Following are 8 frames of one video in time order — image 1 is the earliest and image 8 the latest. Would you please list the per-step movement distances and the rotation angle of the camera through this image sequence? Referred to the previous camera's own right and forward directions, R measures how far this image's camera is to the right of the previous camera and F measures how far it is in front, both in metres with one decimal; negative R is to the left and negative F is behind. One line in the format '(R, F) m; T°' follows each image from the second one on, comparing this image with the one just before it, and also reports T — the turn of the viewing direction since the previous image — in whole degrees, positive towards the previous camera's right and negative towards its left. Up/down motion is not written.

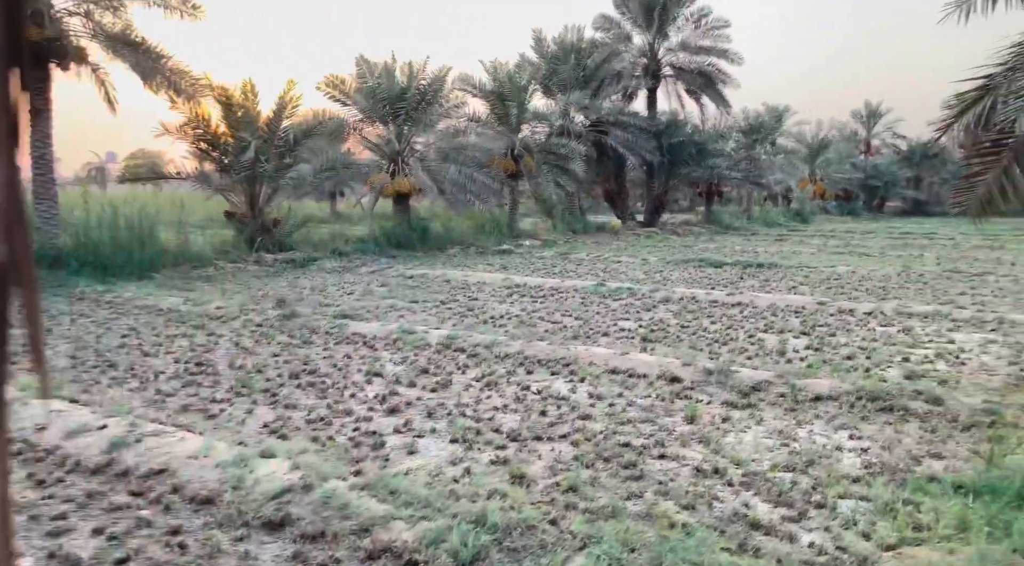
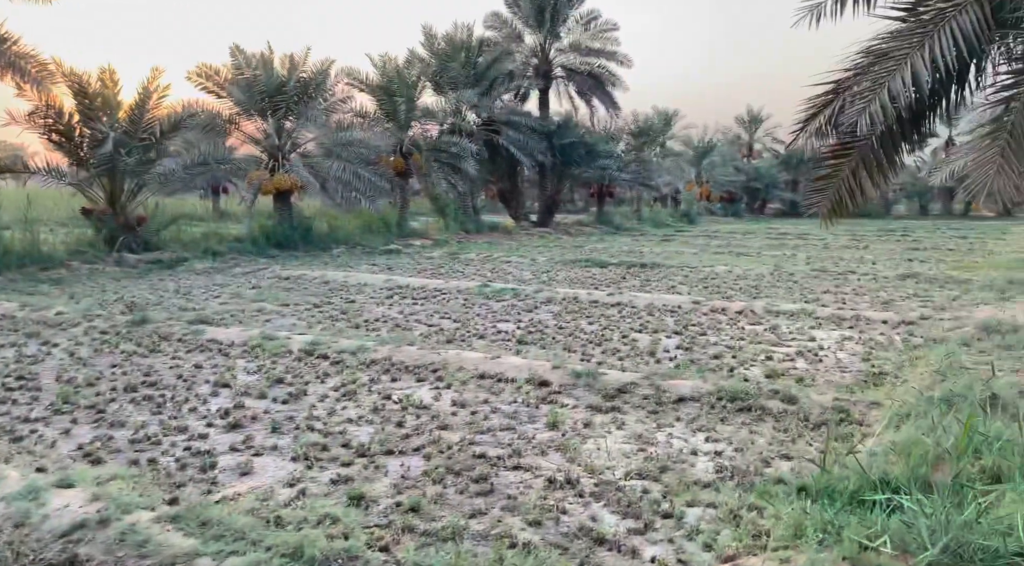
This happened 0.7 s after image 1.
(+0.2, +0.1) m; +7°
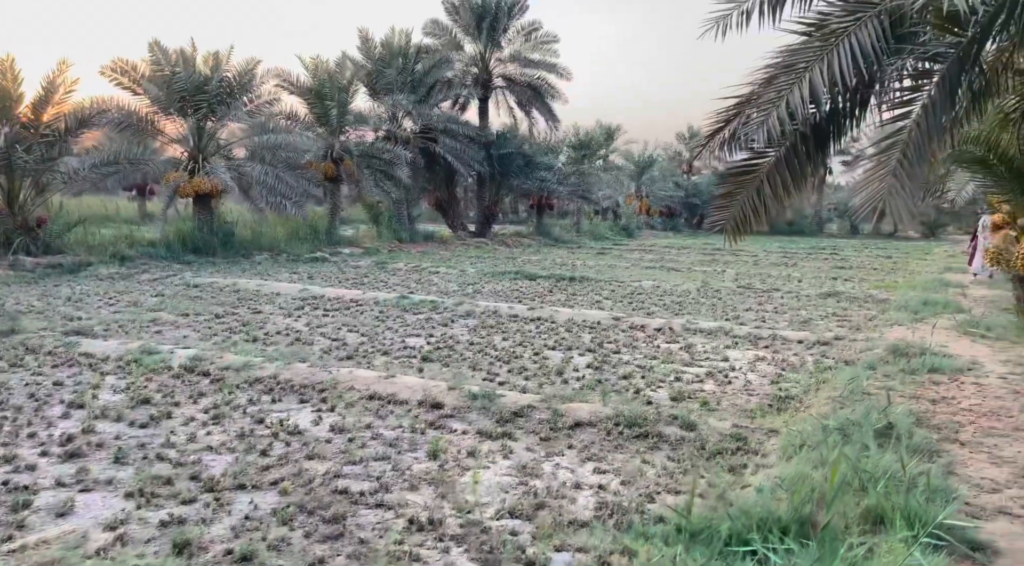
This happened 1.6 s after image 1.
(+0.3, +0.2) m; +4°
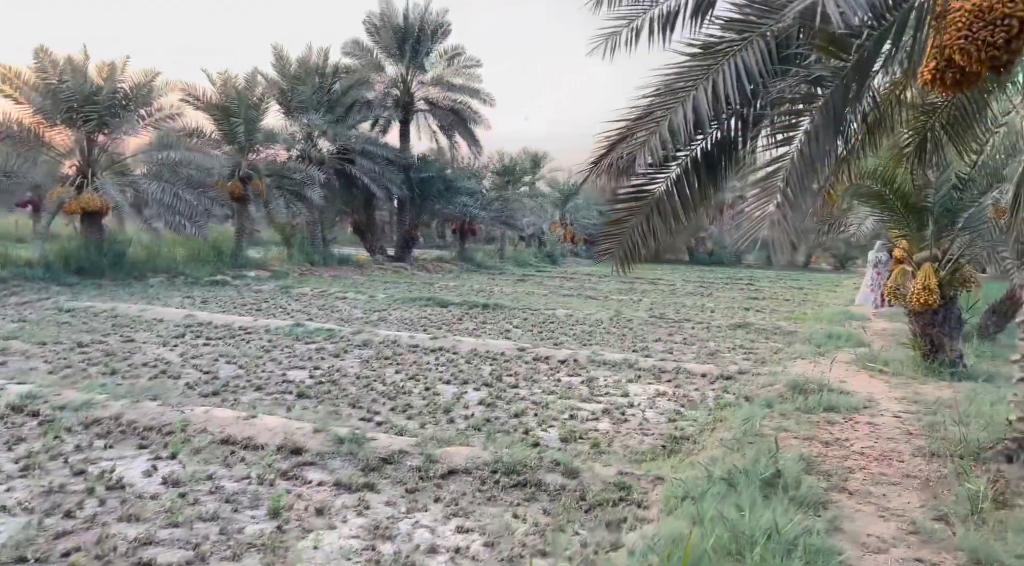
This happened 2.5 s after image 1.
(+0.3, +0.3) m; +5°
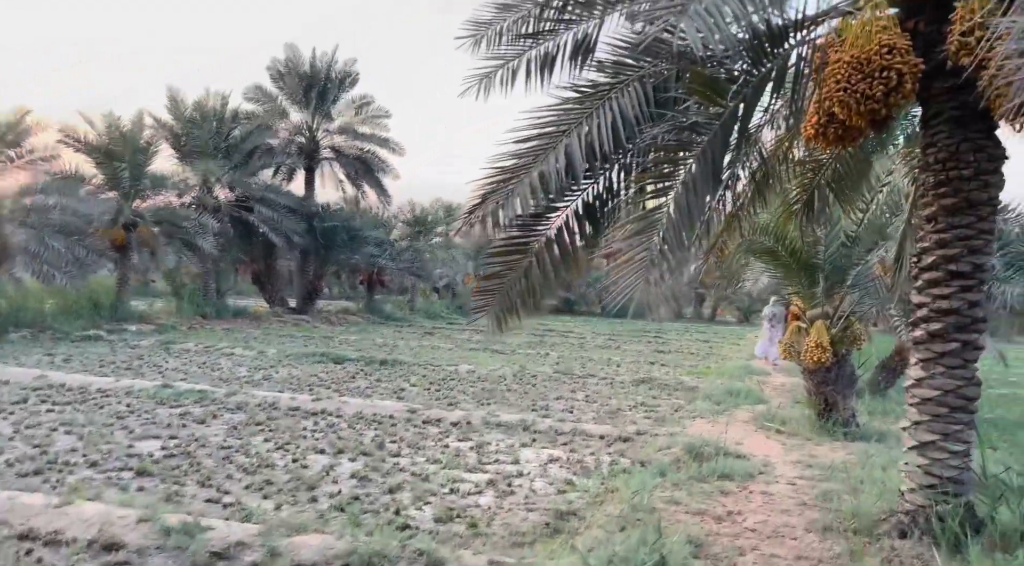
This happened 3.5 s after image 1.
(+0.2, +0.4) m; +6°
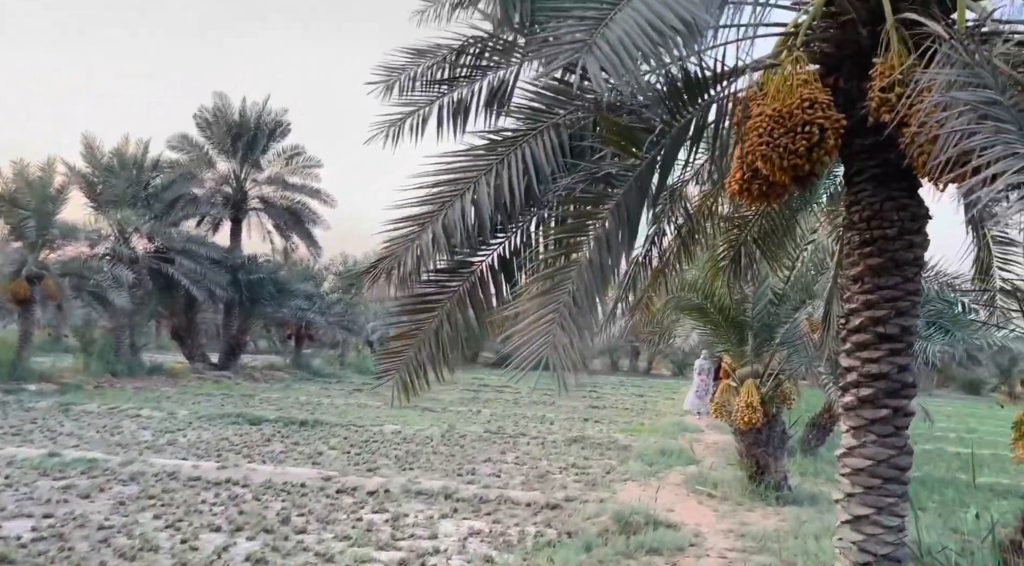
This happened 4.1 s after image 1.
(+0.1, +0.3) m; +4°
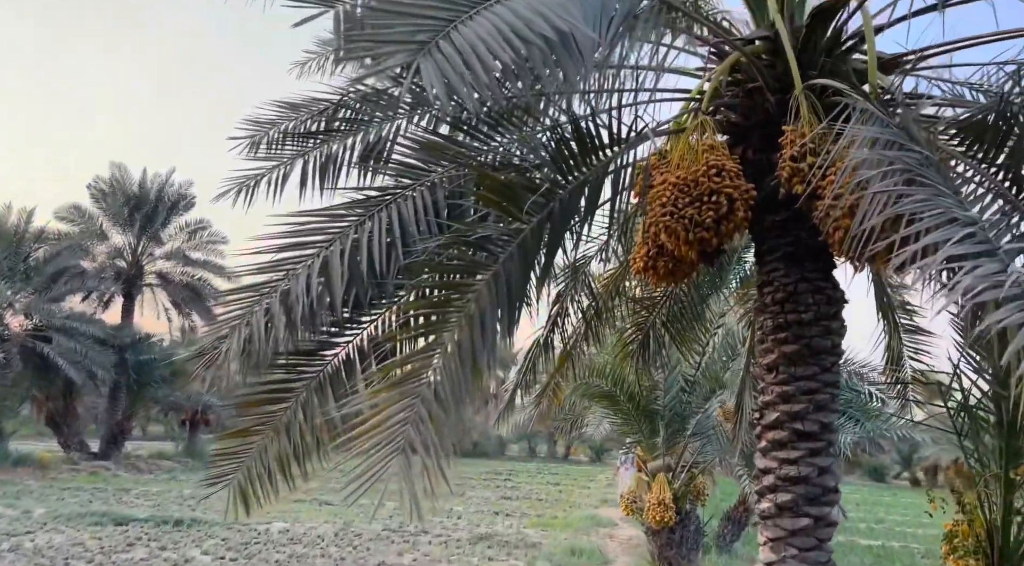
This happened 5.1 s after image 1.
(+0.2, +0.5) m; +6°
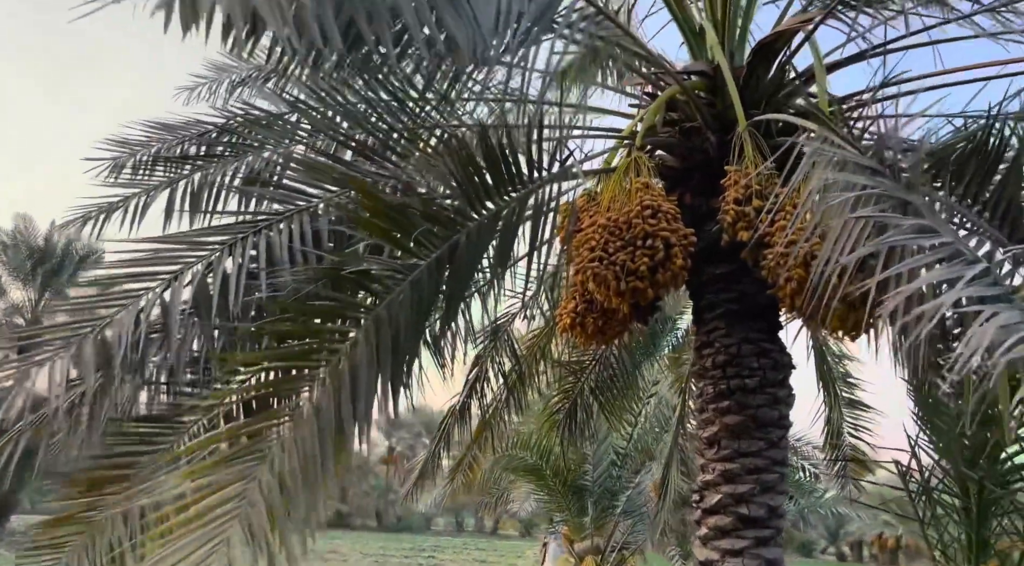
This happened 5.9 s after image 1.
(+0.1, +0.5) m; +5°
